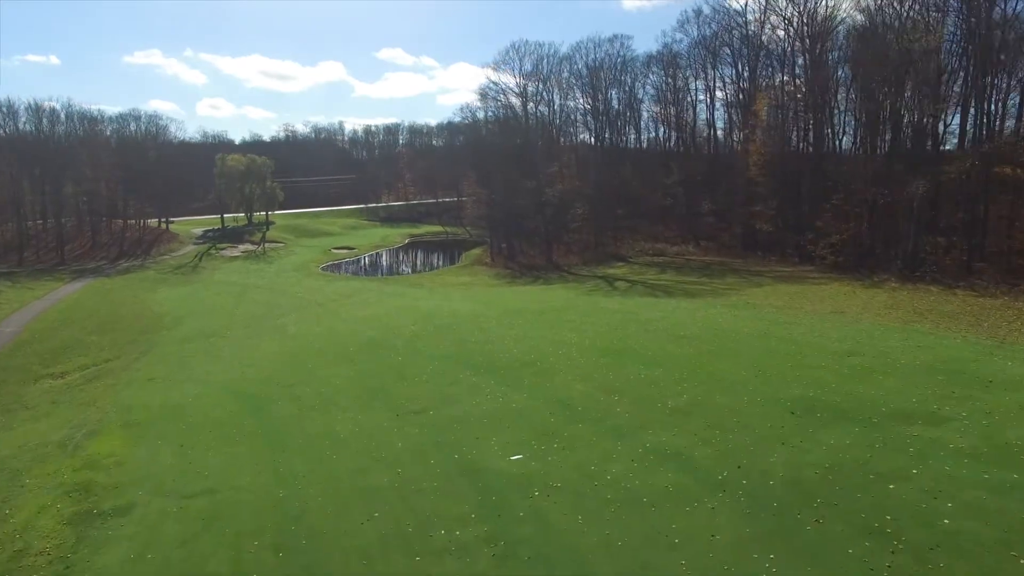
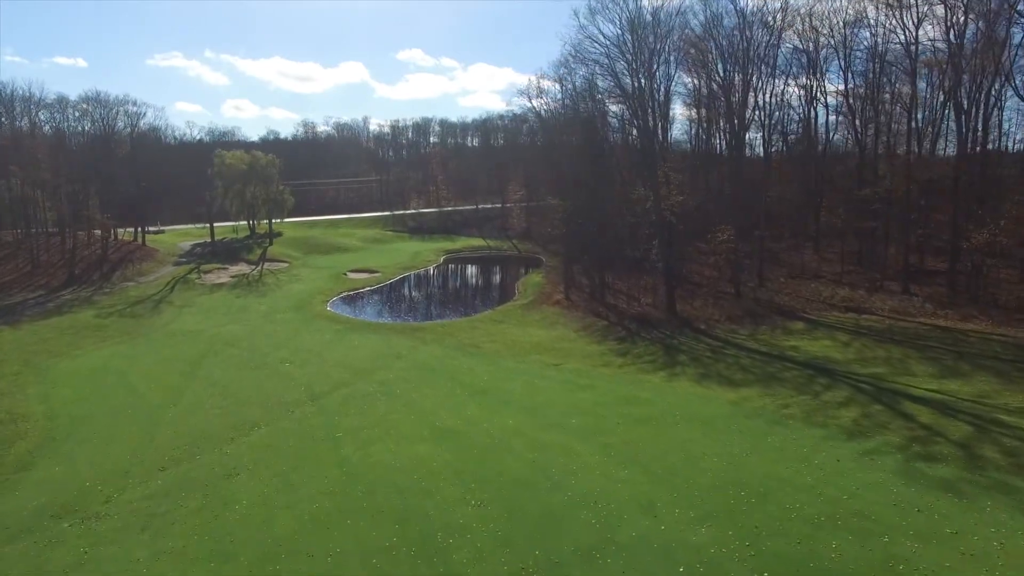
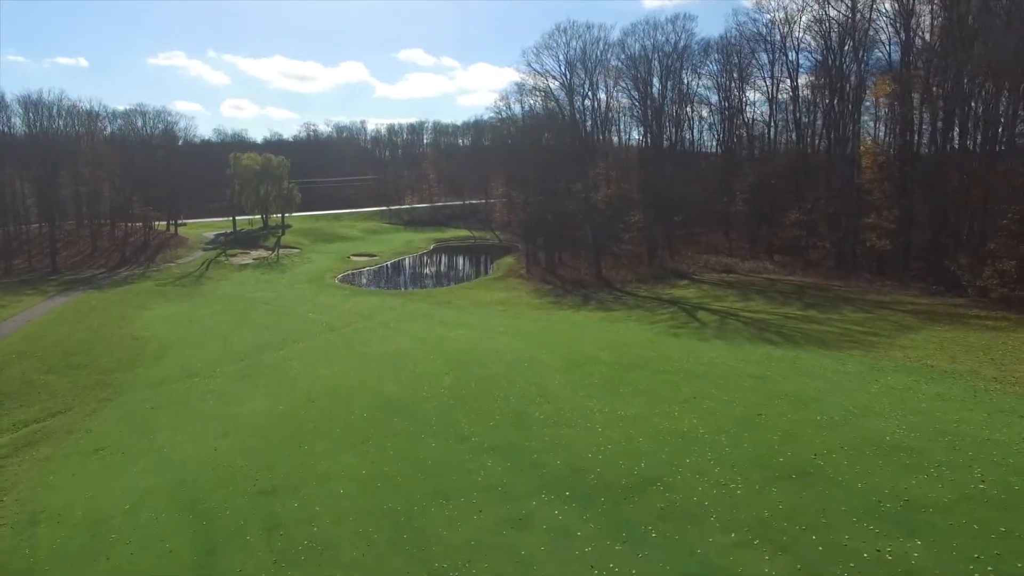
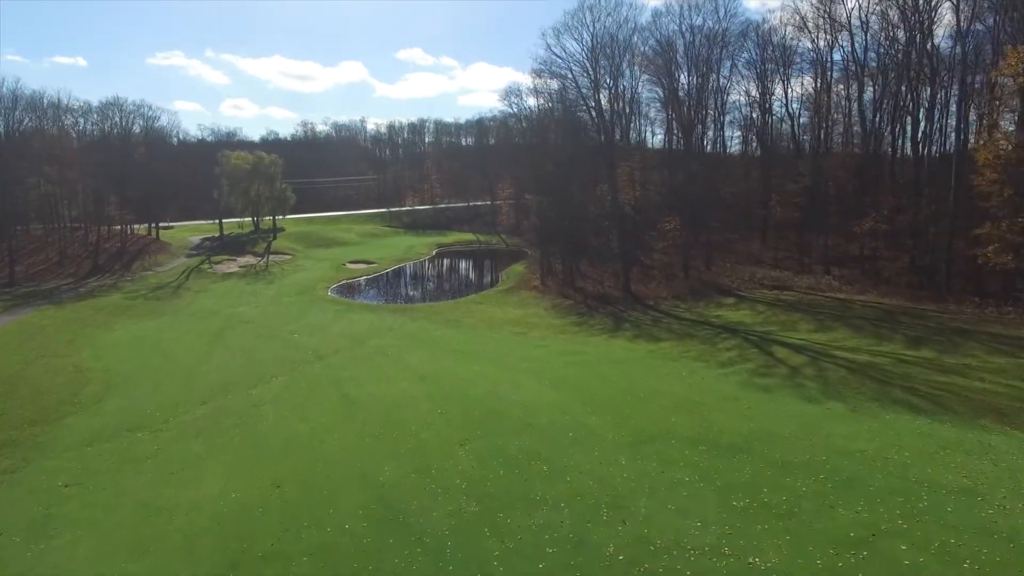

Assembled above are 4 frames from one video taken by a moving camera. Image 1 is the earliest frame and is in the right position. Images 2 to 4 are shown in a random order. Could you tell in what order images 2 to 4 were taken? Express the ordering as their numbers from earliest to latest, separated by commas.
3, 4, 2
